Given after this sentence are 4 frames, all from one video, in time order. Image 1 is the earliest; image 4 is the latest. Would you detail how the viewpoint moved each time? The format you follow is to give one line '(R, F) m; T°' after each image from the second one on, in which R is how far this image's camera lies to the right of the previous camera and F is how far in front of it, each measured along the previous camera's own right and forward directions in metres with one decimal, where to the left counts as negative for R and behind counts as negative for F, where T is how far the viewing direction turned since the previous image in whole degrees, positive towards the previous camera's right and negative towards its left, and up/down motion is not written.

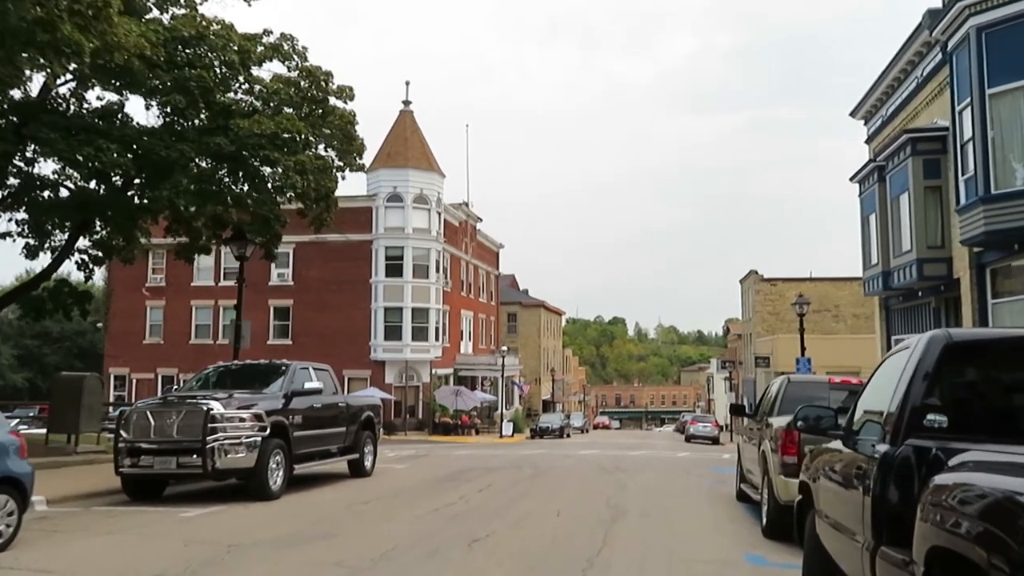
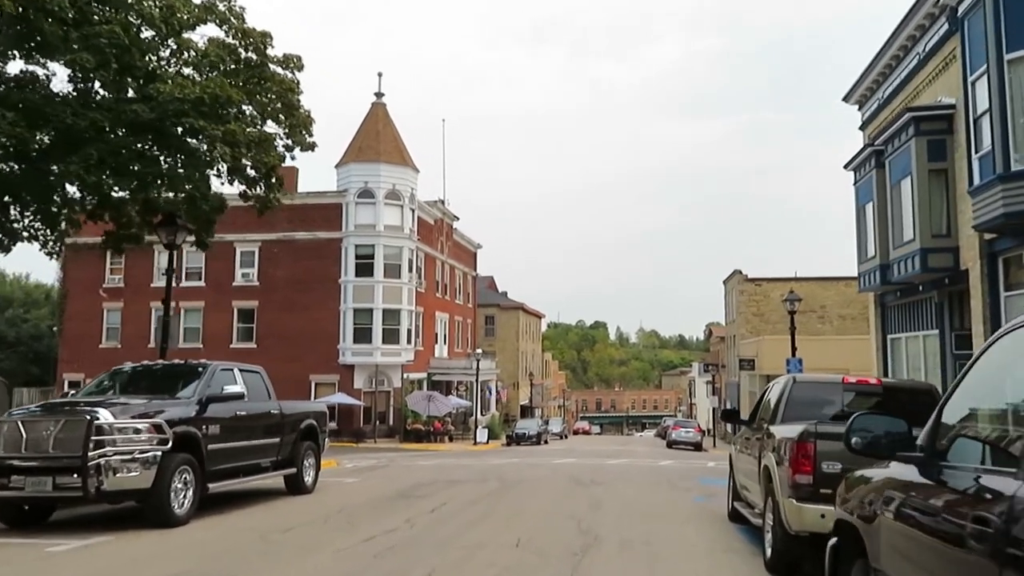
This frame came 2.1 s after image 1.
(+0.4, +2.1) m; +1°
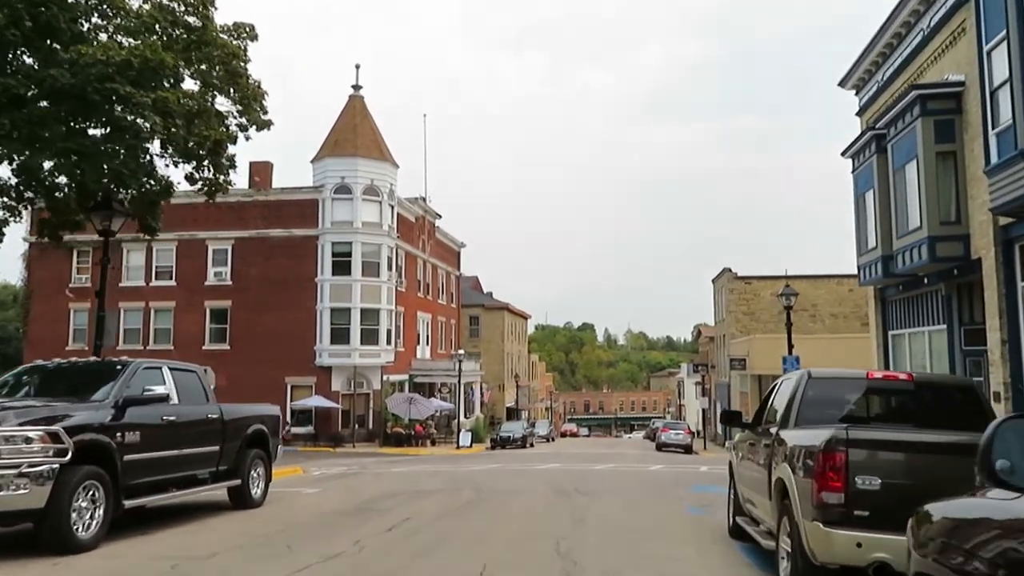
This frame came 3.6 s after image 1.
(+0.2, +1.6) m; +1°
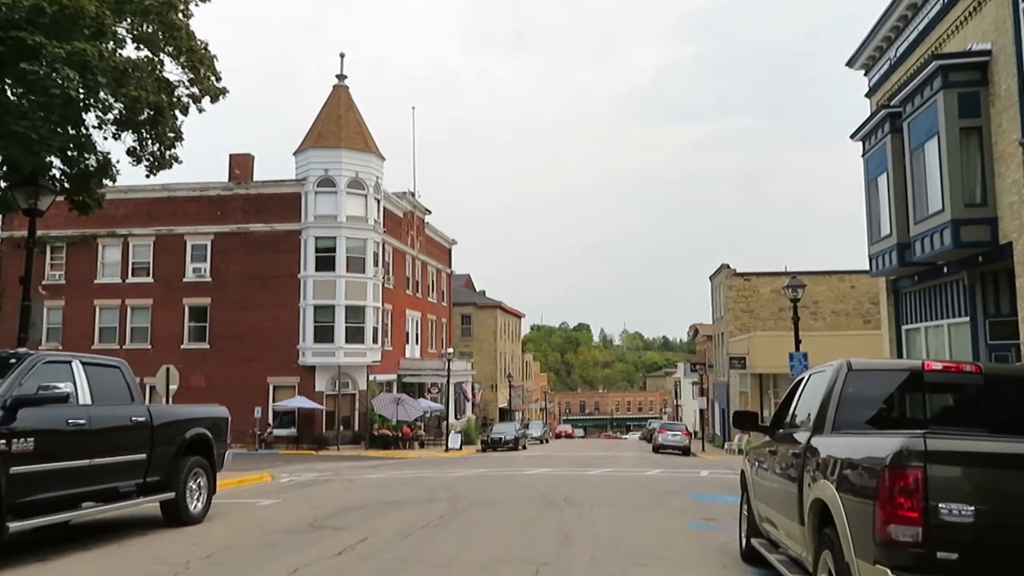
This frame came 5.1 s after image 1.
(+0.2, +1.7) m; 0°
